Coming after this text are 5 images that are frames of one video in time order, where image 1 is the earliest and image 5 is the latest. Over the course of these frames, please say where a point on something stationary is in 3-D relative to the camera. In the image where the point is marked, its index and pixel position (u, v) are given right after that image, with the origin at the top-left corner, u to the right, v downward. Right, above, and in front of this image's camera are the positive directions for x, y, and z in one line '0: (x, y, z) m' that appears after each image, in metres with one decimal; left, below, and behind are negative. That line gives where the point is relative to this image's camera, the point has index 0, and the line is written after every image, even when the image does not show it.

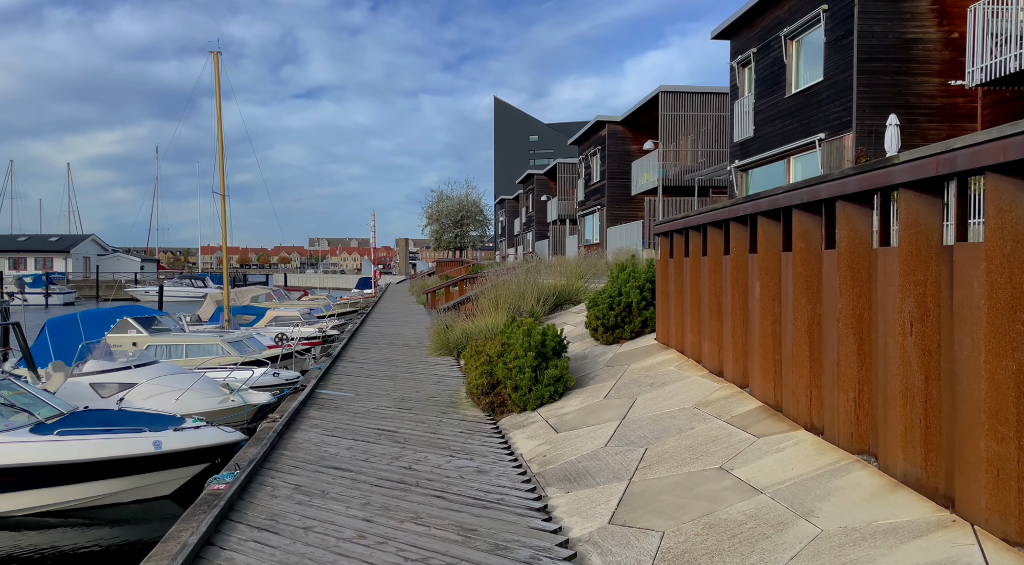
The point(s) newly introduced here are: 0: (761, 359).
0: (+2.1, -0.6, +5.5) m
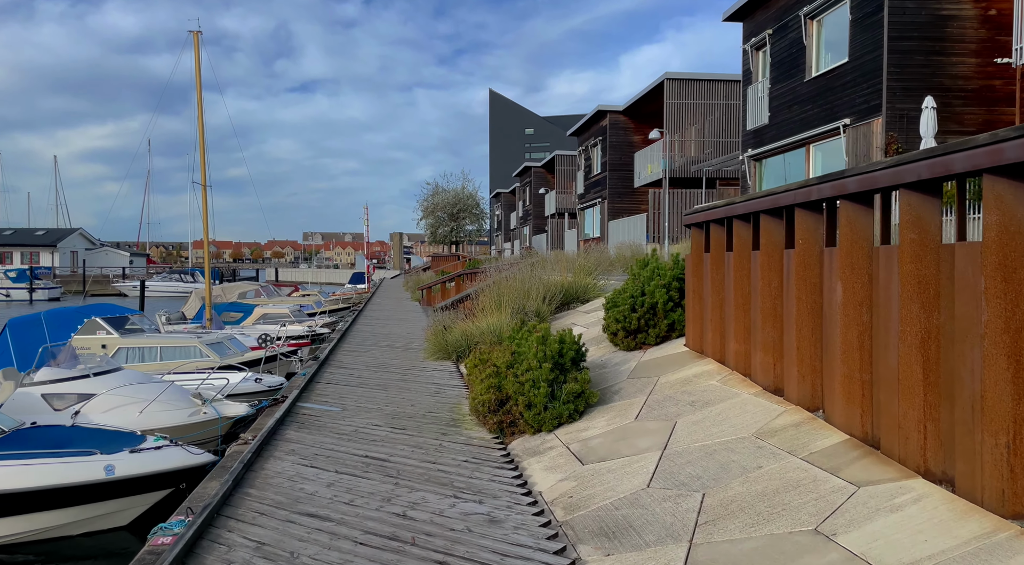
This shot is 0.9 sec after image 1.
0: (+2.2, -0.6, +4.4) m
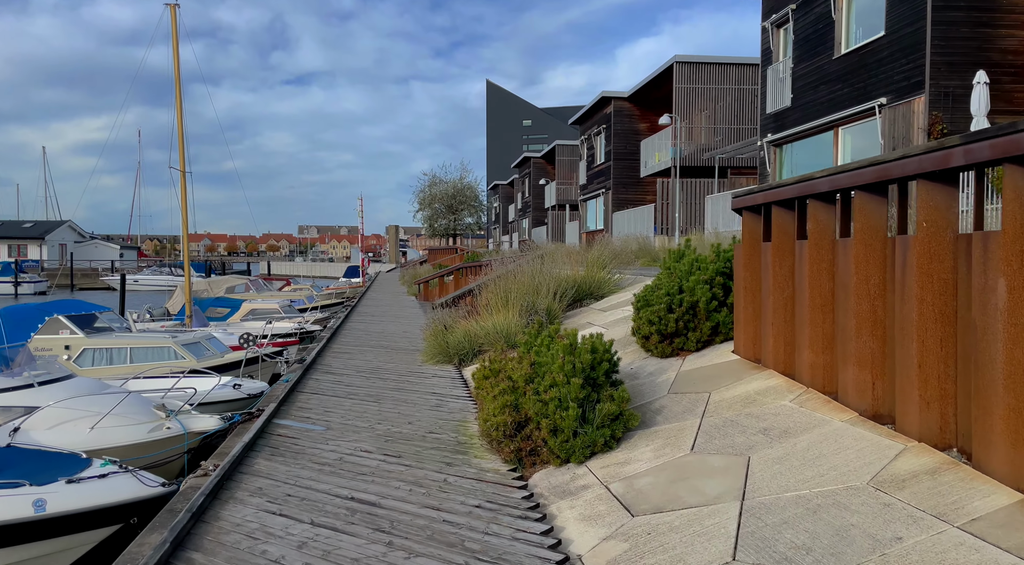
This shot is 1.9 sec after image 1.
0: (+2.4, -0.6, +3.1) m
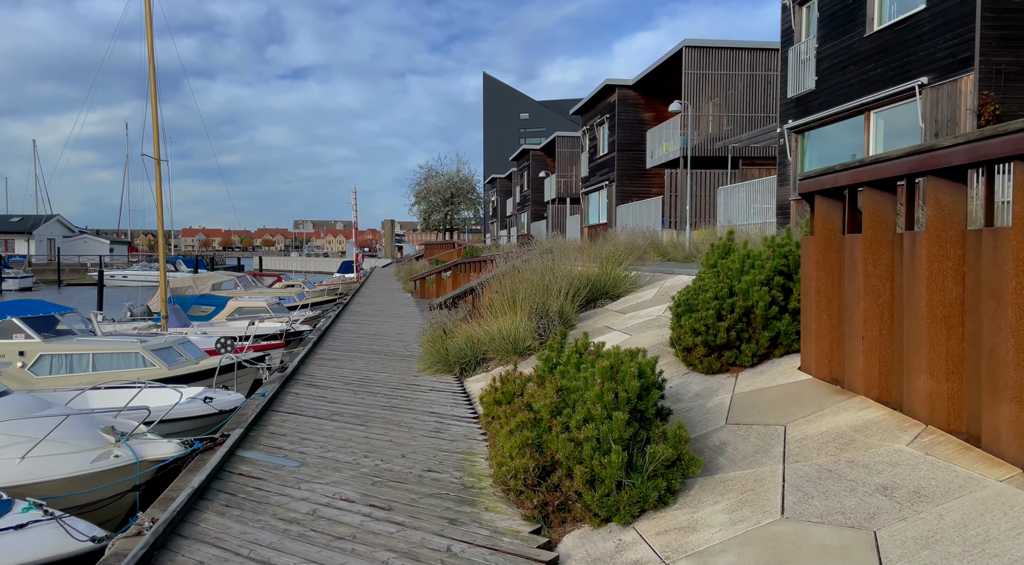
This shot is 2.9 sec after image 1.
0: (+2.5, -0.7, +1.9) m
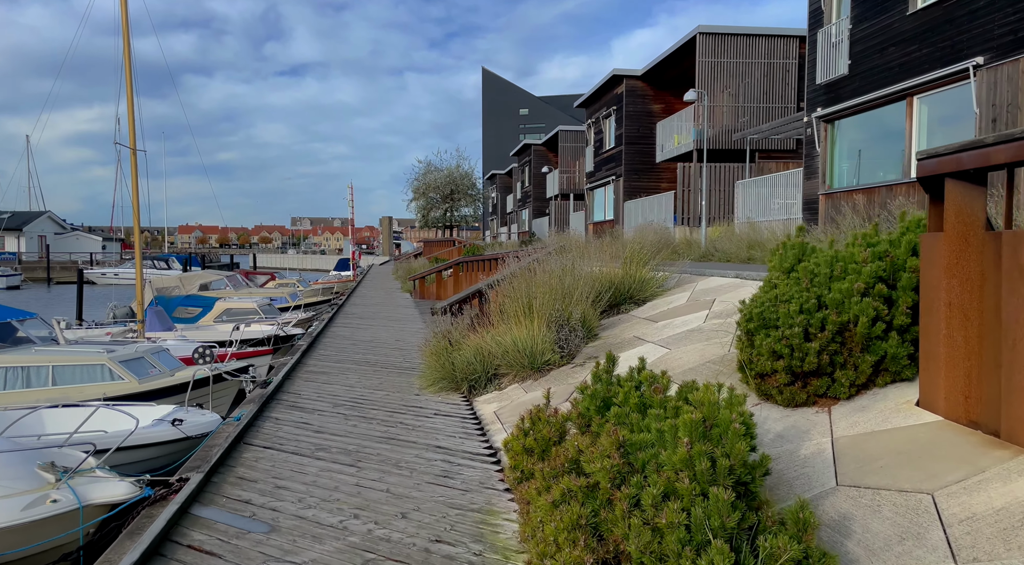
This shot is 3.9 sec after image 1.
0: (+2.8, -0.7, +0.7) m
